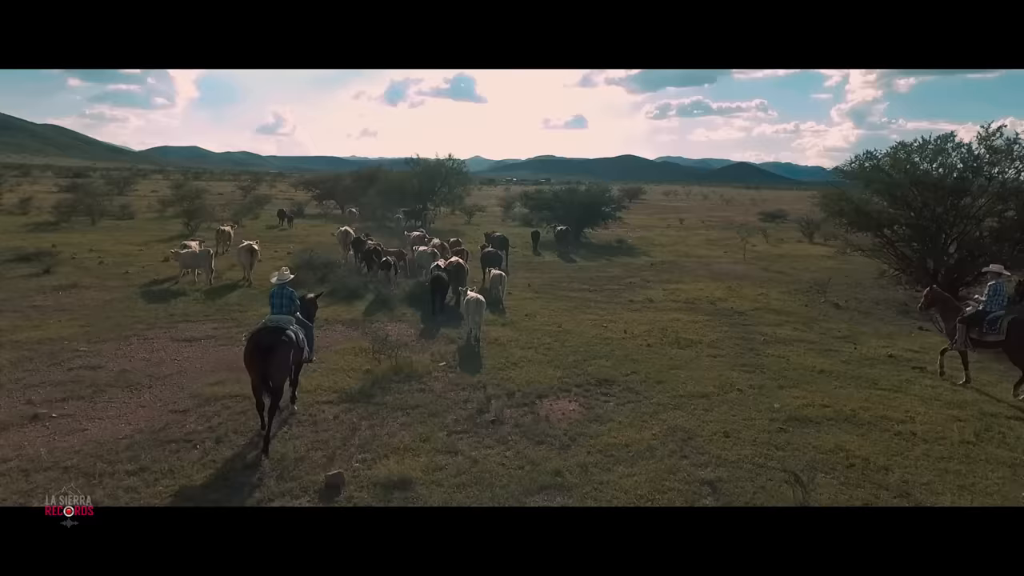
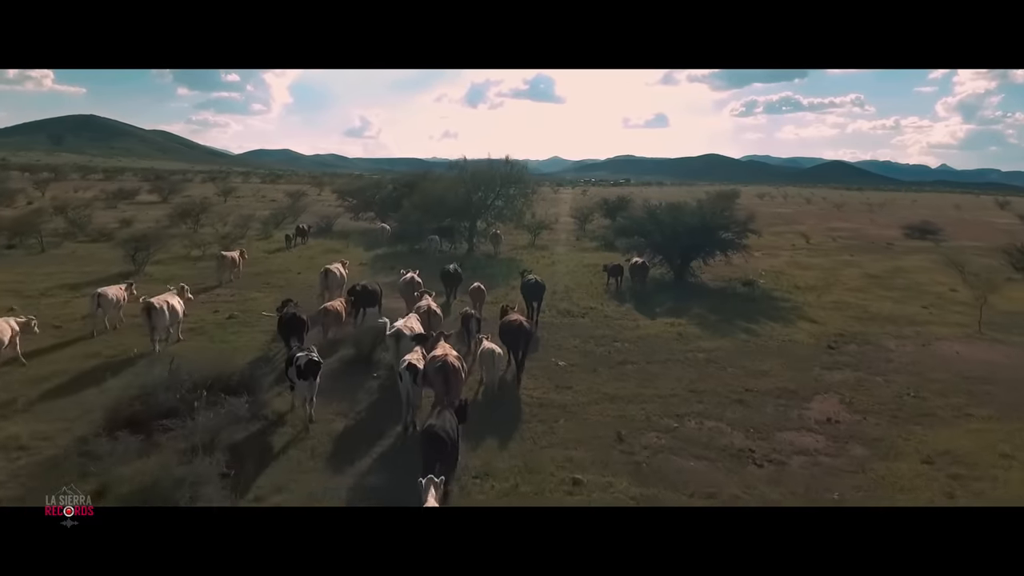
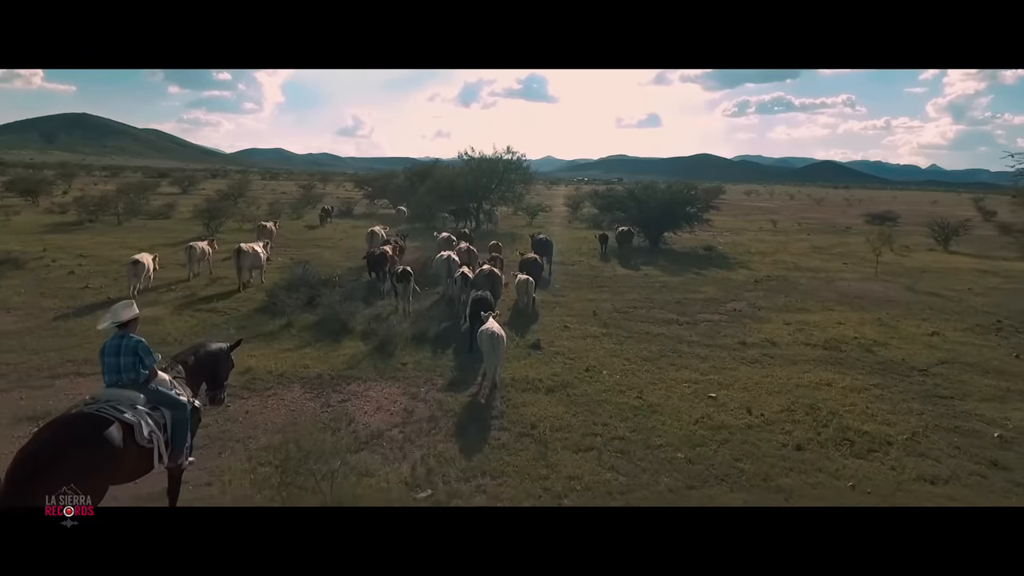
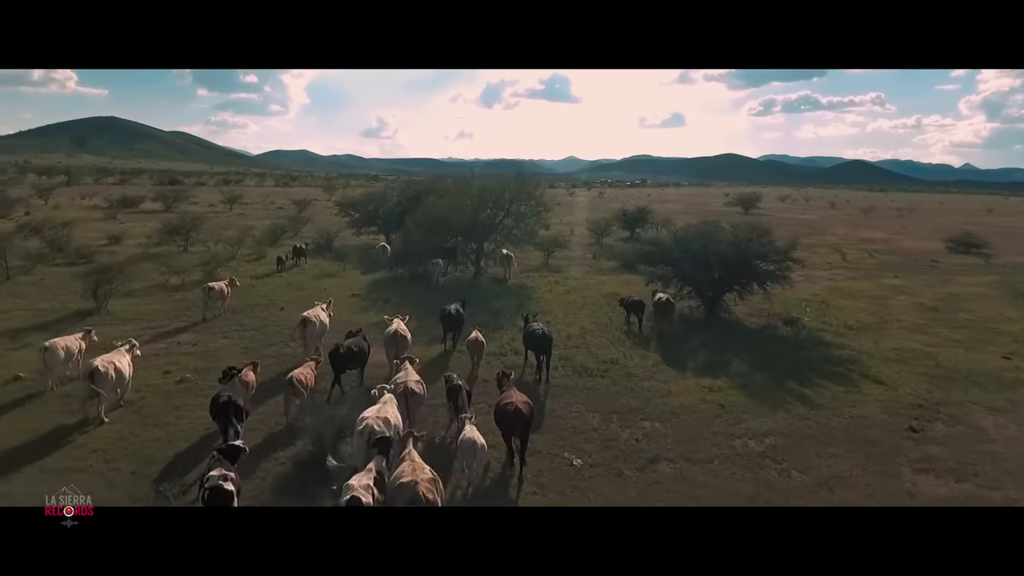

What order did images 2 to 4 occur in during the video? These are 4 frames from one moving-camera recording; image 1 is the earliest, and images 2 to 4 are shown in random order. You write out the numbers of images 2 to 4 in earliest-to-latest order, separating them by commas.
3, 2, 4
